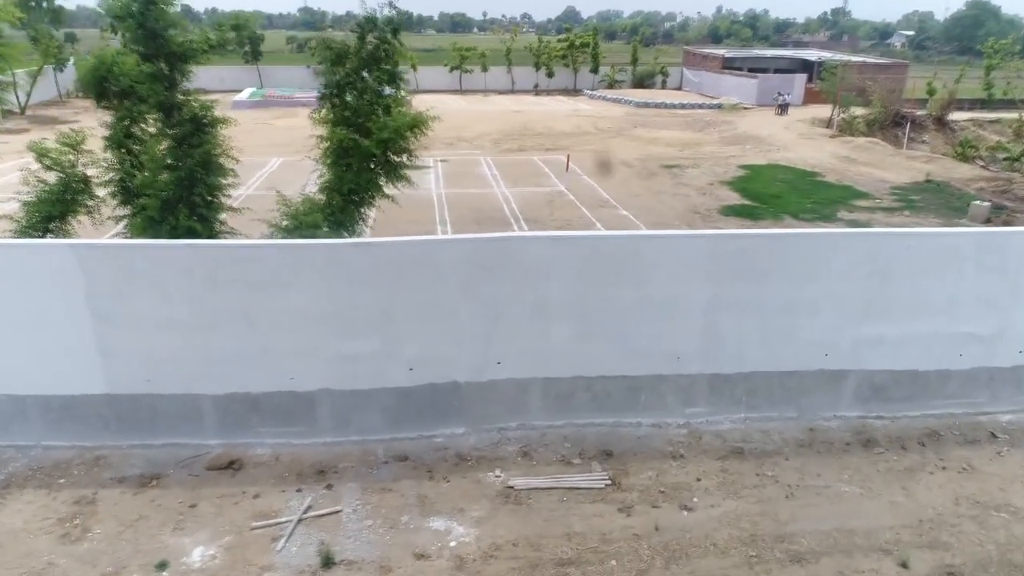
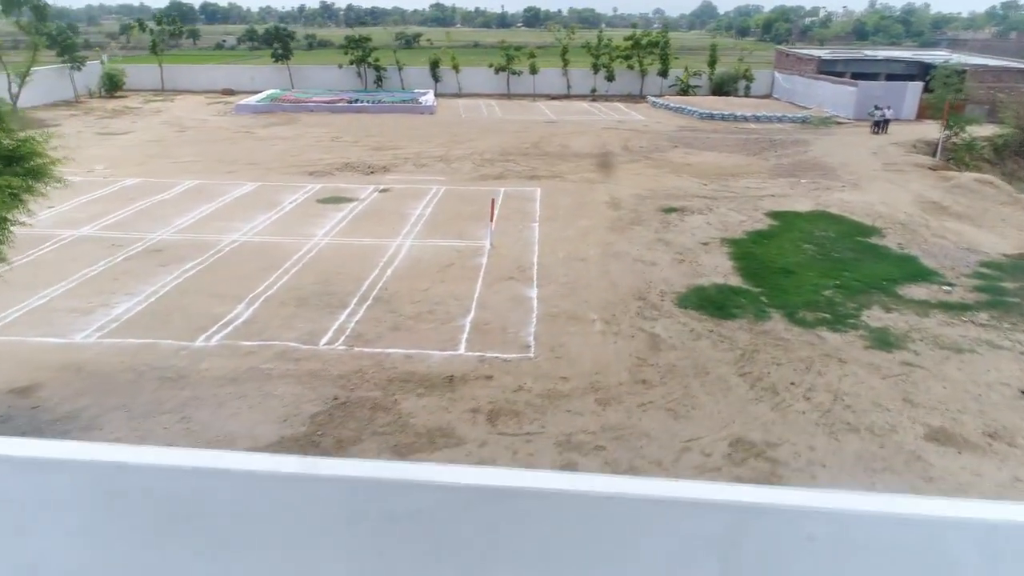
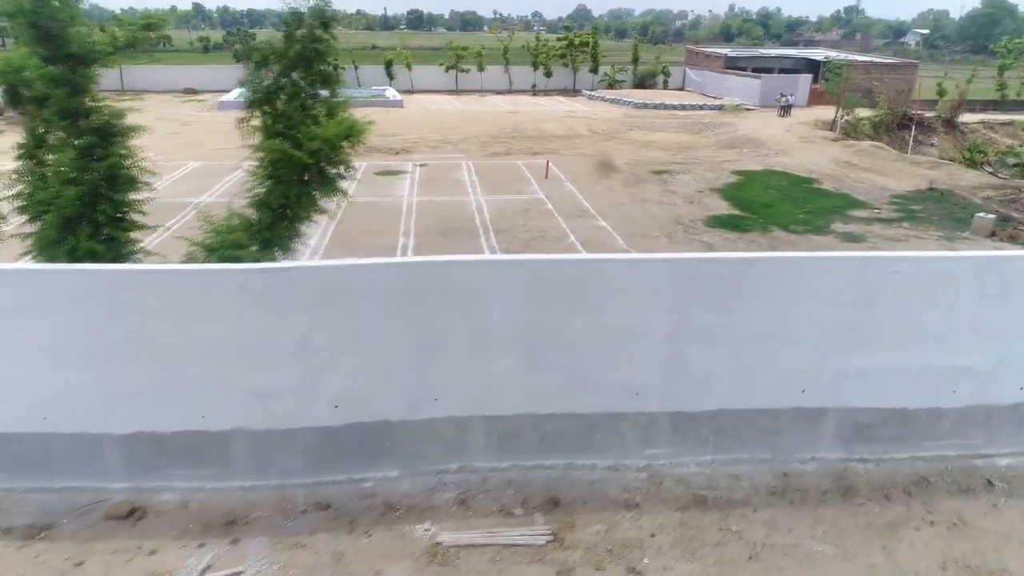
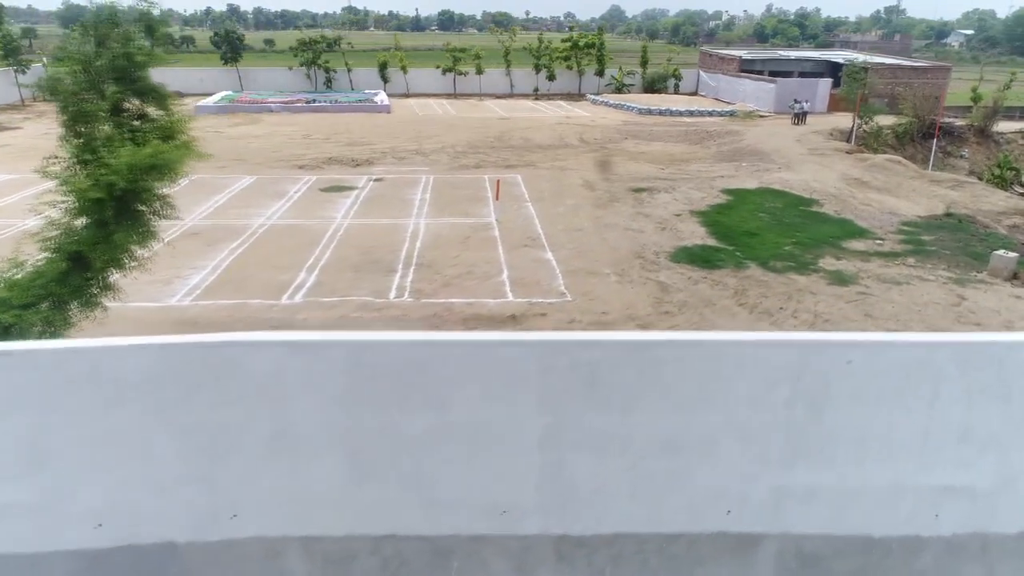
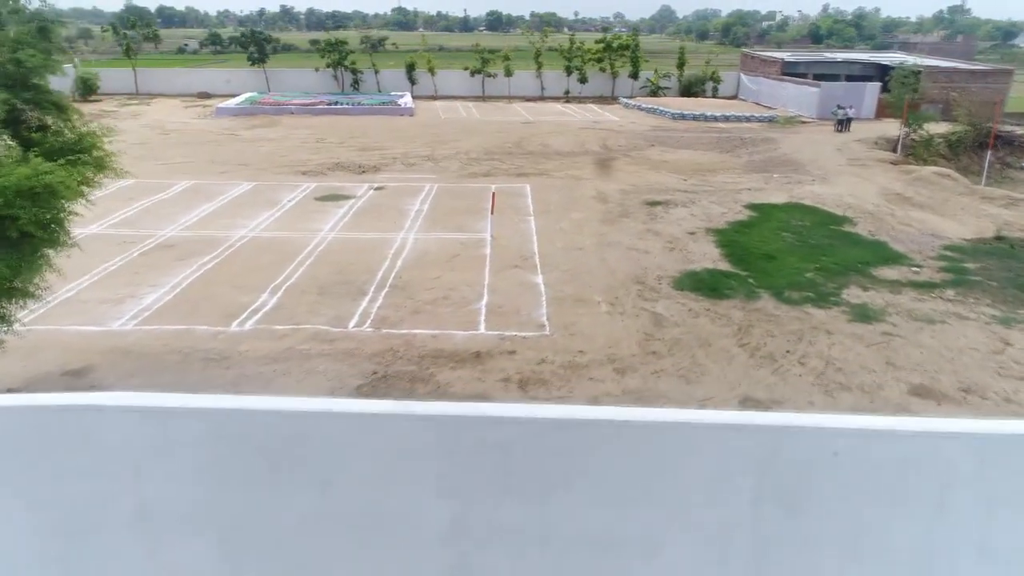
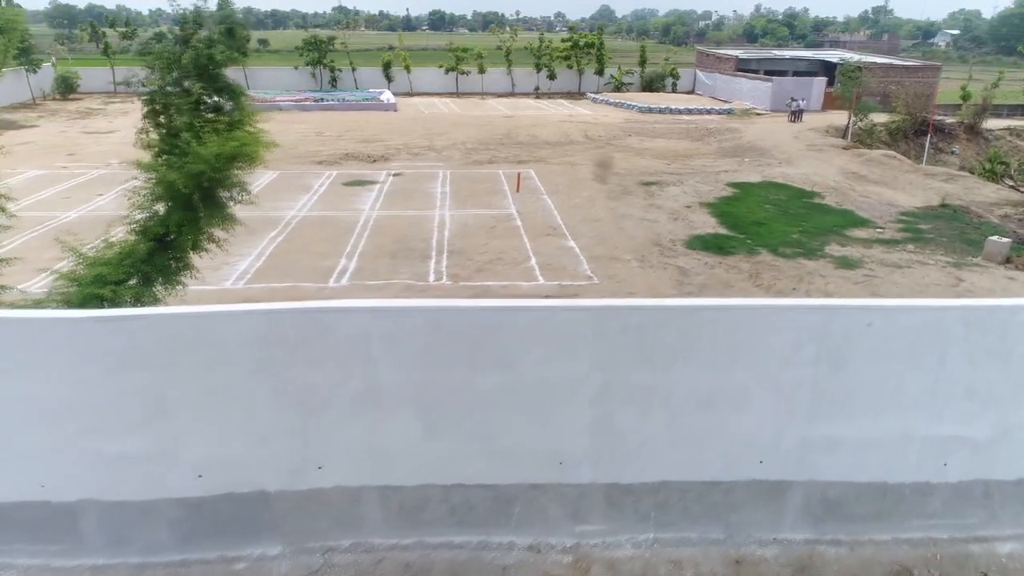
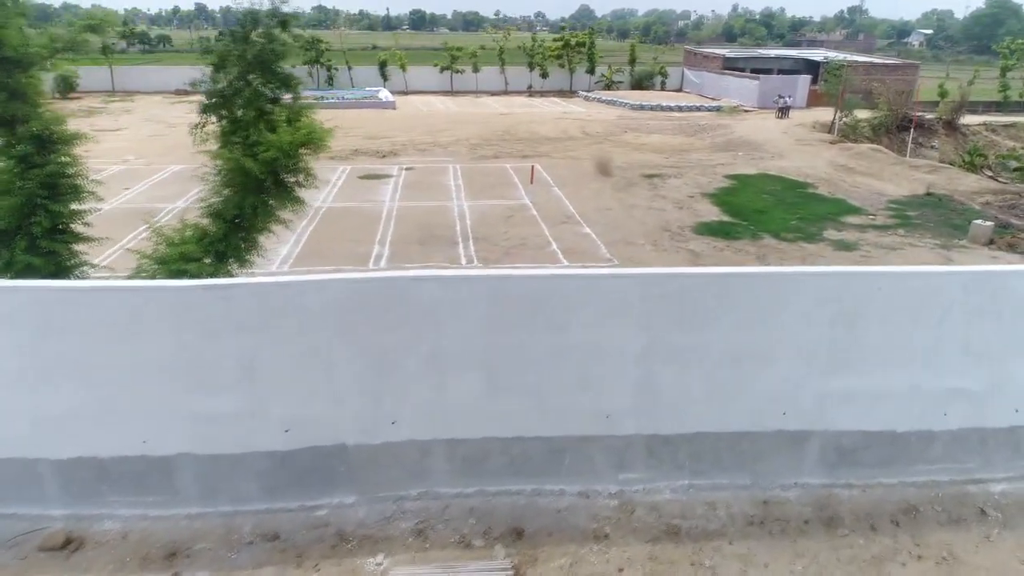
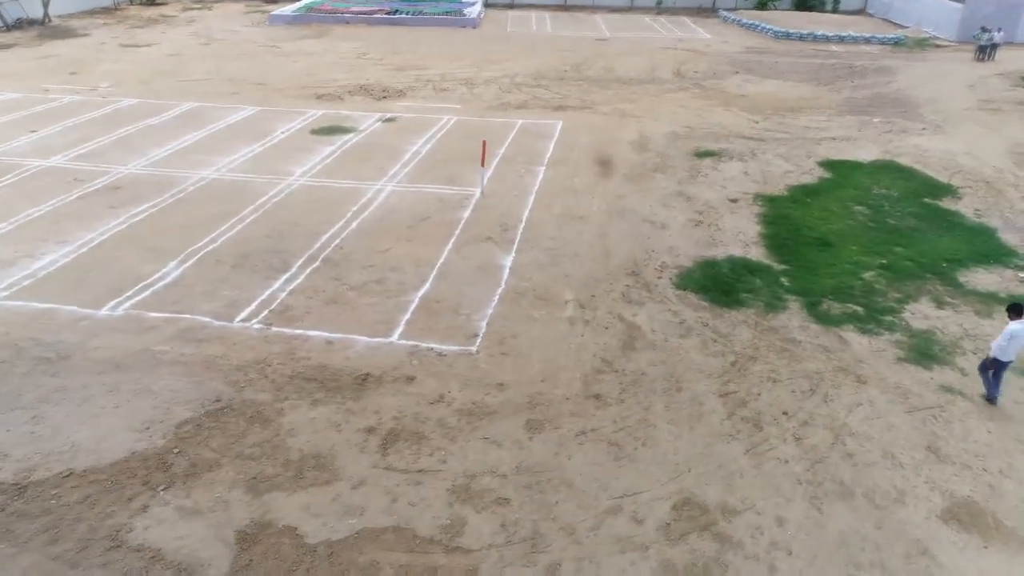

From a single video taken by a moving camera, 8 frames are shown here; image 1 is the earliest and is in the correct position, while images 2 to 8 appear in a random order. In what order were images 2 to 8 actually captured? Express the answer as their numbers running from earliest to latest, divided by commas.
3, 7, 6, 4, 5, 2, 8
